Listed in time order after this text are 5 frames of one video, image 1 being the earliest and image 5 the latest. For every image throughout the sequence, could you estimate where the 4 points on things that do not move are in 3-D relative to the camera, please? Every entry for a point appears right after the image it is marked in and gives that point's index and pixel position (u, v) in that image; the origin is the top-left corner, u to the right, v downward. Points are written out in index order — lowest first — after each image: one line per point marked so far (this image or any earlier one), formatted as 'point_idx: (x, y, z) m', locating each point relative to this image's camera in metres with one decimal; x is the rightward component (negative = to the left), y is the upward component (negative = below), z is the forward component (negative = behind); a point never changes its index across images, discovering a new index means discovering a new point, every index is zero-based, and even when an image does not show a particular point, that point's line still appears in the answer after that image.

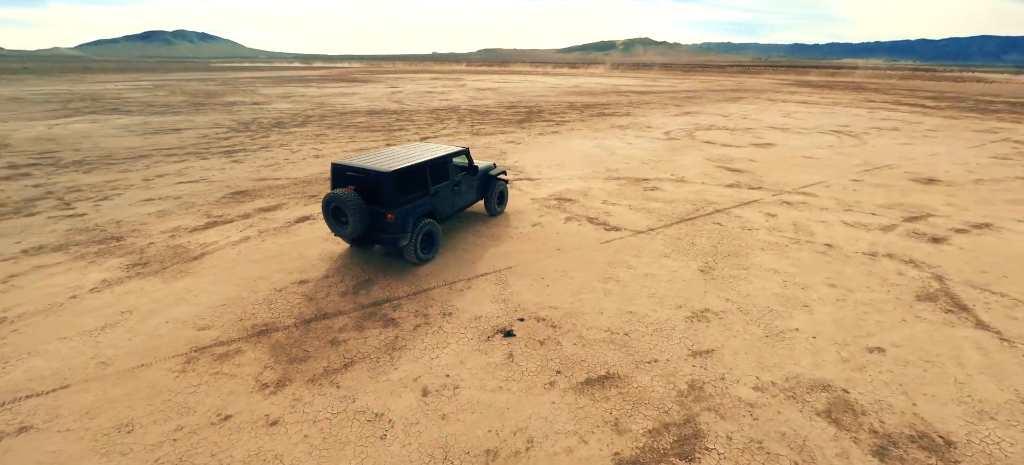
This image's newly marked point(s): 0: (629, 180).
0: (+3.8, +1.7, +12.9) m
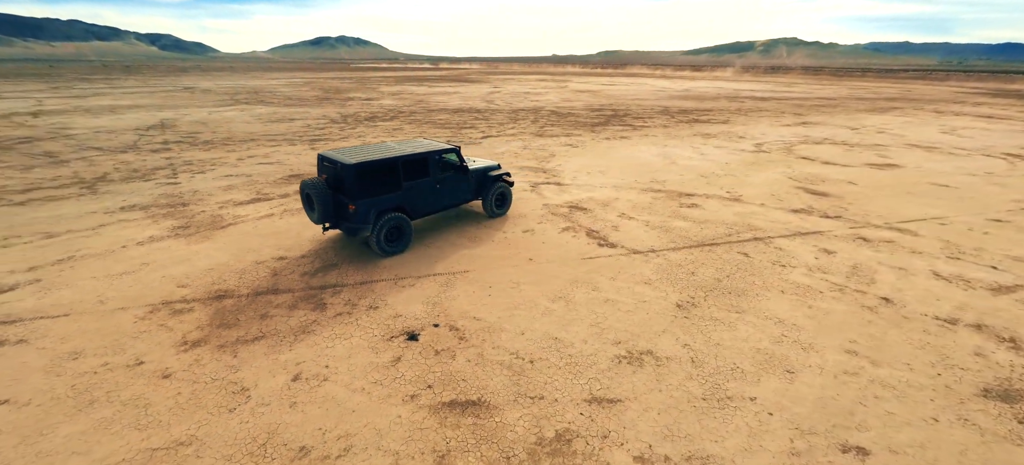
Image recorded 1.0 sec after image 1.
0: (+4.6, +1.1, +11.4) m
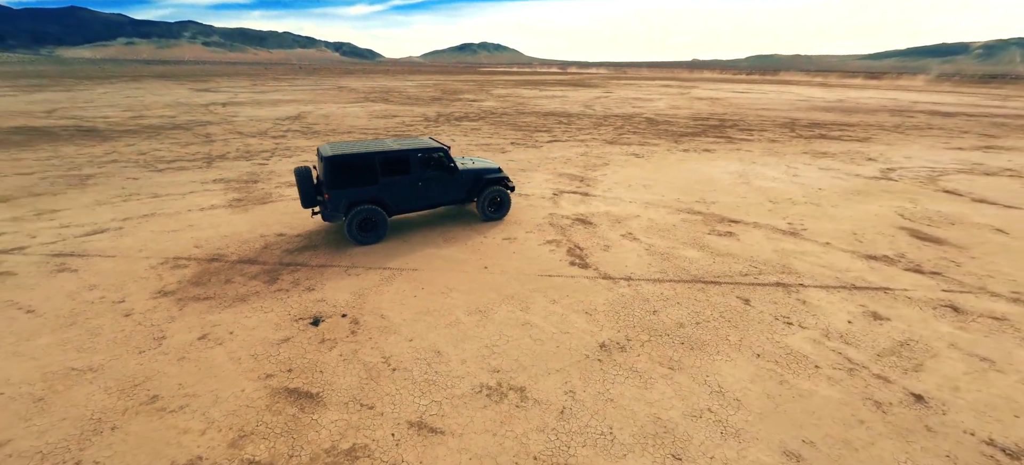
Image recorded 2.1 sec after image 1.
0: (+4.9, +0.3, +9.8) m
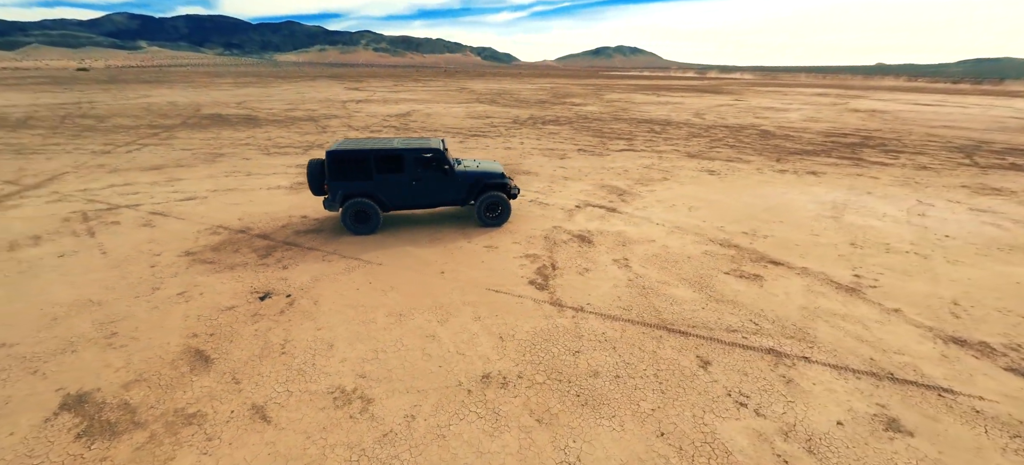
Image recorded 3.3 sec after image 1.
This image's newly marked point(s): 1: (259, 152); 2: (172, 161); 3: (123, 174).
0: (+4.7, -0.5, +8.0) m
1: (-10.8, +3.4, +16.5) m
2: (-12.9, +2.7, +14.8) m
3: (-12.9, +1.9, +12.9) m
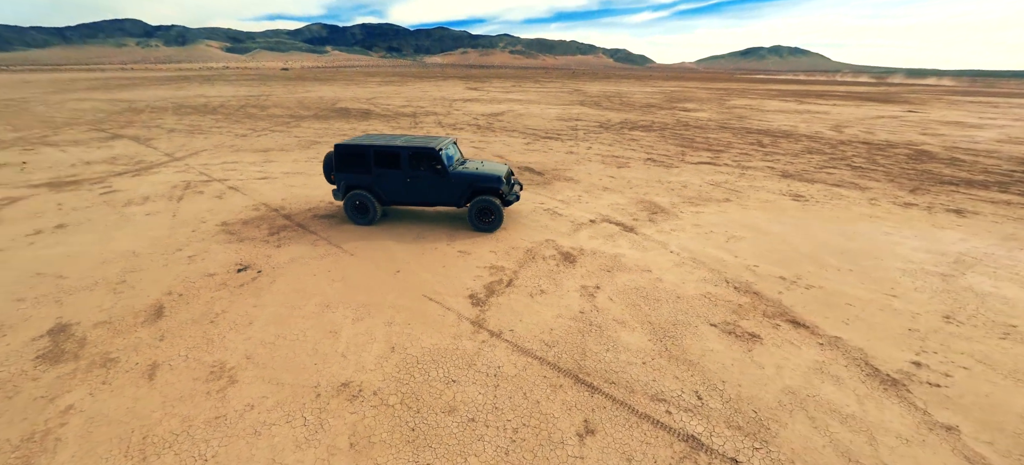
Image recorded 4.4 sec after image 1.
0: (+3.9, -1.2, +6.3) m
1: (-7.9, +4.4, +18.8) m
2: (-10.6, +4.0, +17.7) m
3: (-11.2, +3.2, +15.9) m
